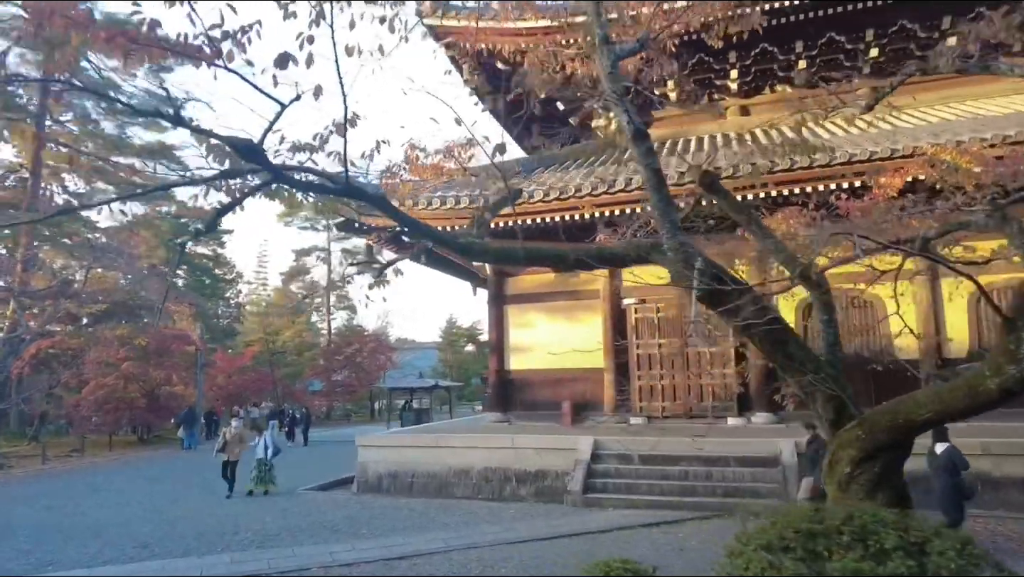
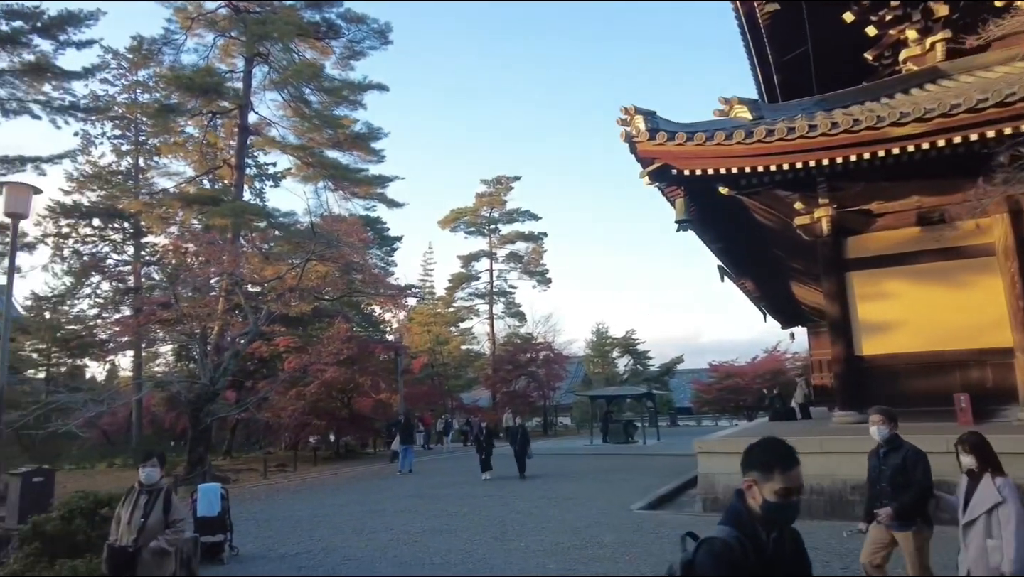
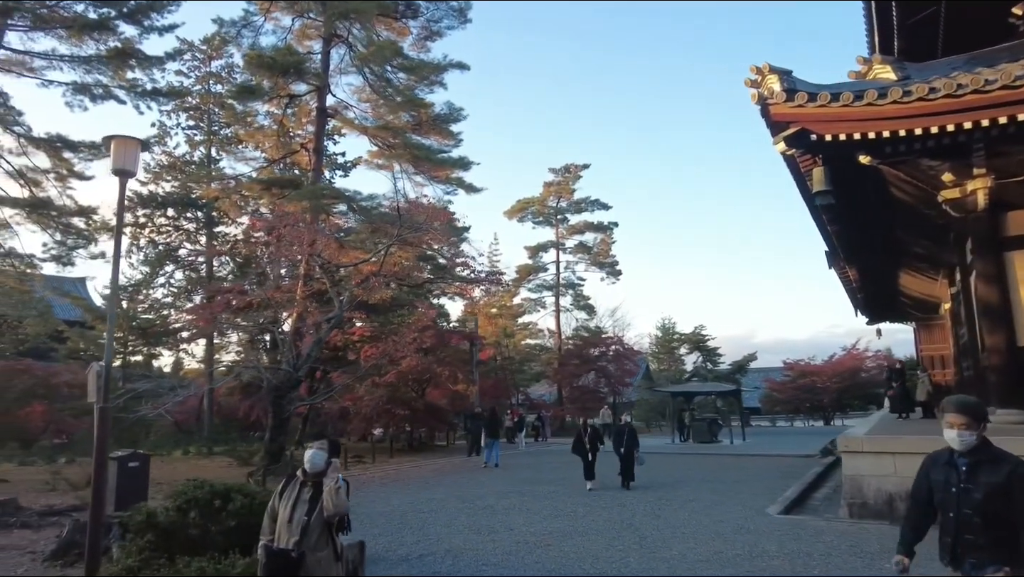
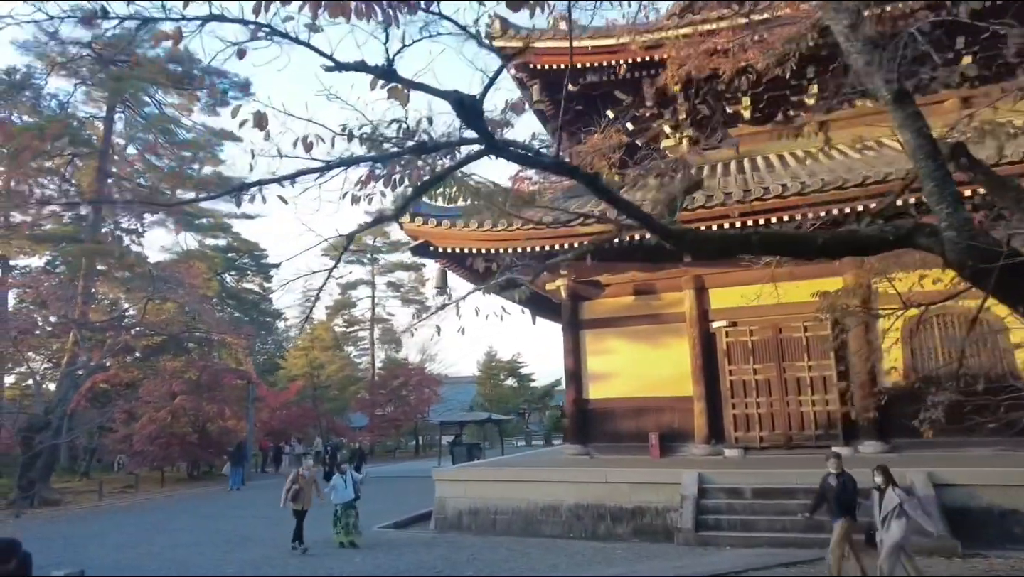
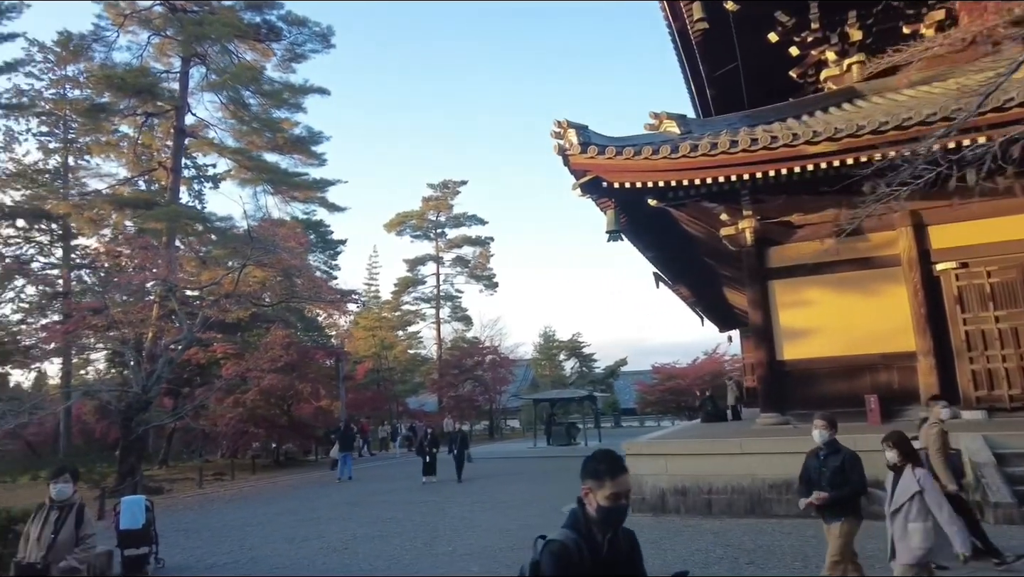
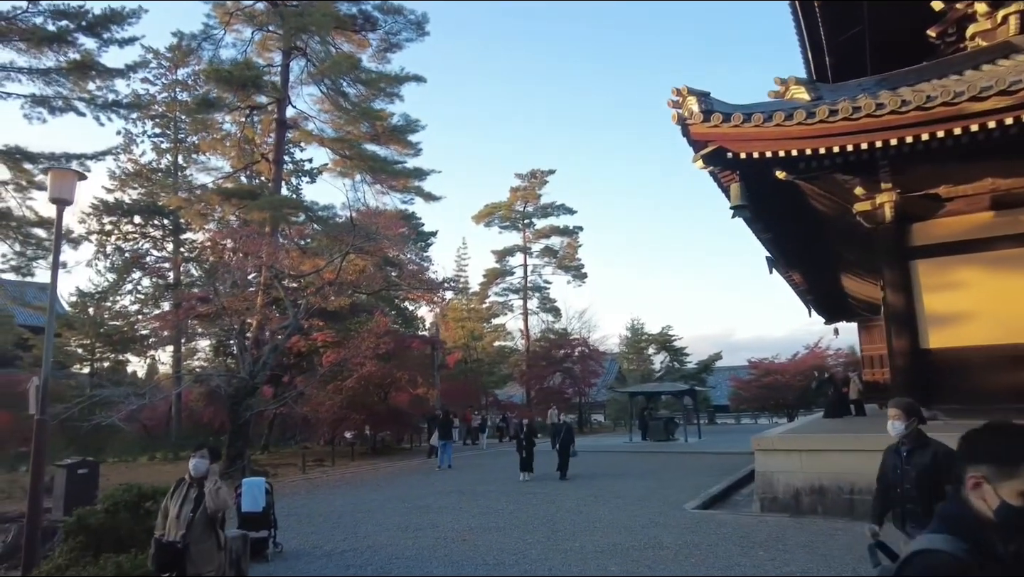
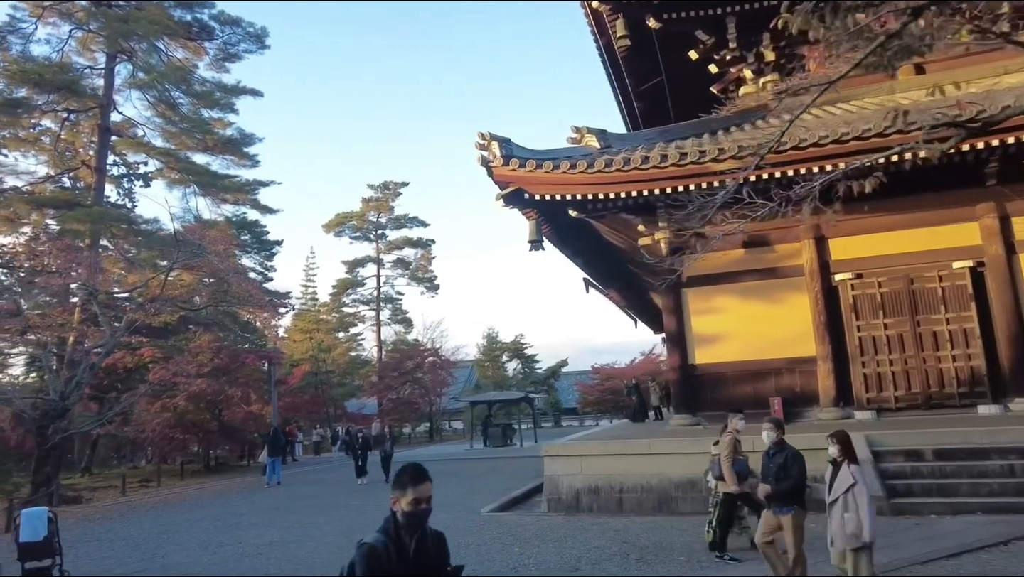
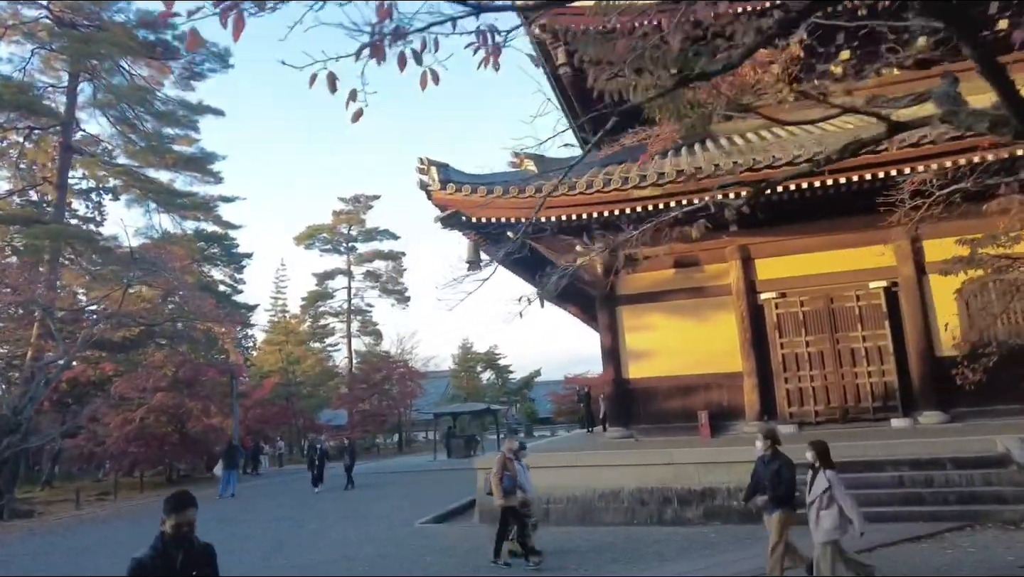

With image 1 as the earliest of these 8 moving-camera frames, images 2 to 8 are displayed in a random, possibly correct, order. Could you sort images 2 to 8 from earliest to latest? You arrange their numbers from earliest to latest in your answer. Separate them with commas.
4, 8, 7, 5, 2, 6, 3
